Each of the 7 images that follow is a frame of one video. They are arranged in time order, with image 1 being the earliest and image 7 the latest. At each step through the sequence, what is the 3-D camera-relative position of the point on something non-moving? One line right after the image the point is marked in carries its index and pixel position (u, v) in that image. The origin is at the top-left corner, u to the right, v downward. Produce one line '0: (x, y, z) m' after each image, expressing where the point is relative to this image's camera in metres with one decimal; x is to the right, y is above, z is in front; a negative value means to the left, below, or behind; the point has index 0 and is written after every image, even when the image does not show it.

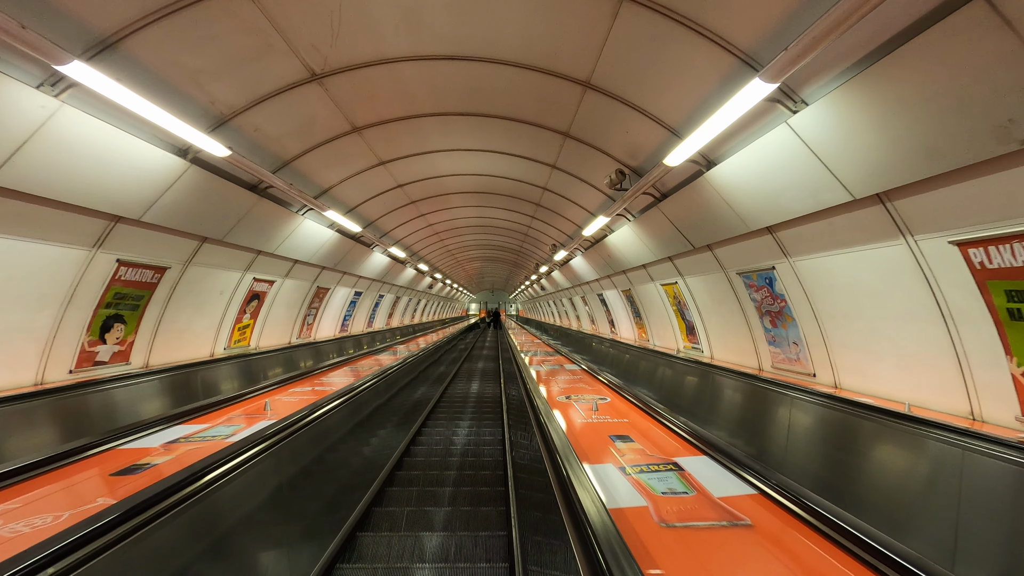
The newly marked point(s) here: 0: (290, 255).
0: (-3.3, +0.5, +7.2) m
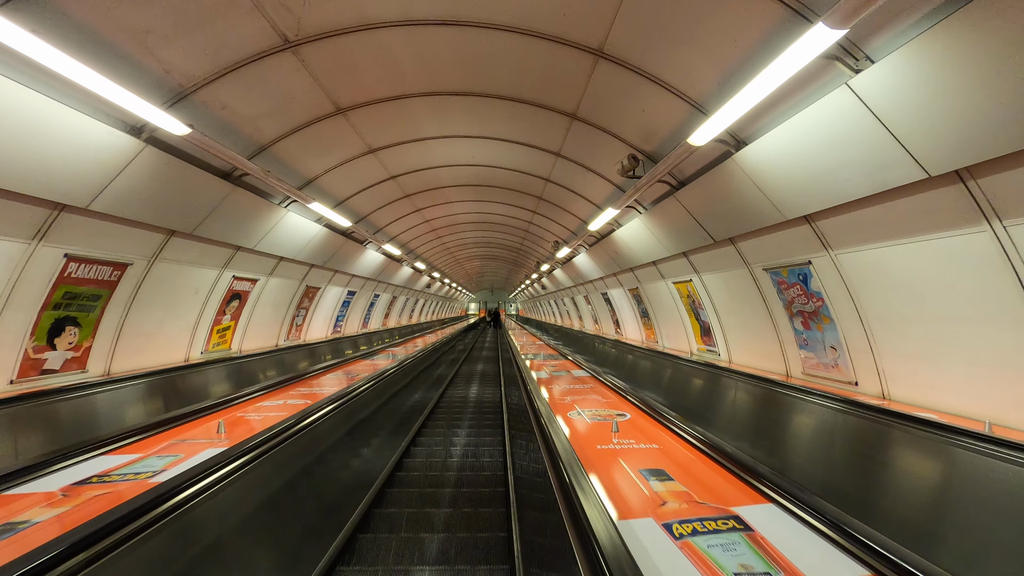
0: (-3.2, +0.5, +6.7) m
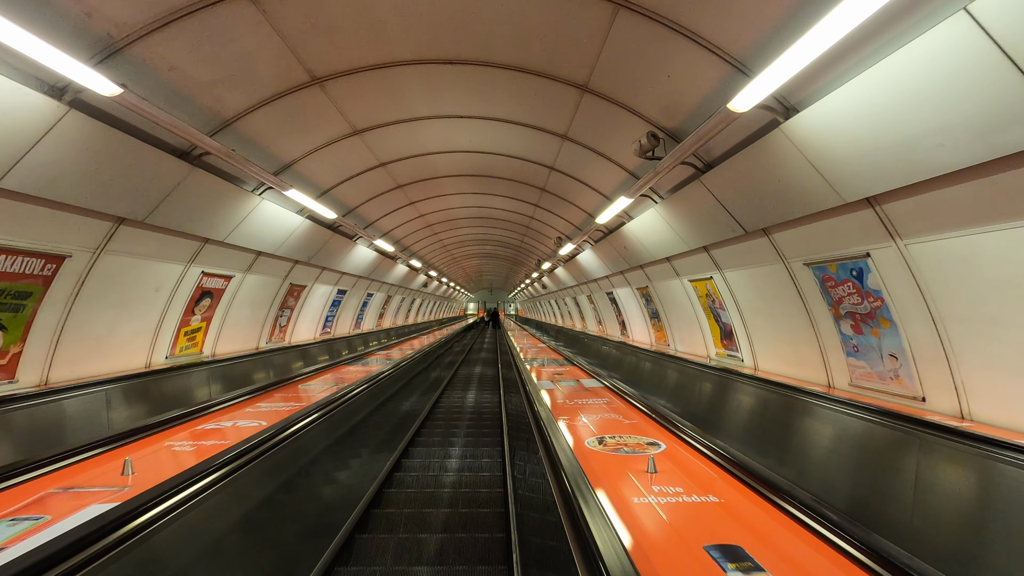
0: (-3.2, +0.5, +6.0) m
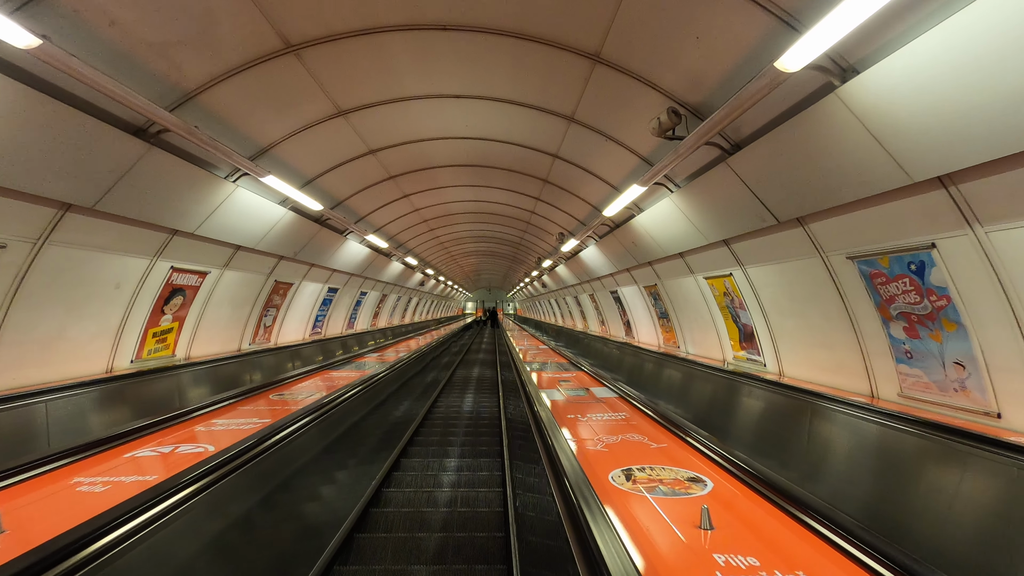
0: (-3.2, +0.6, +5.5) m
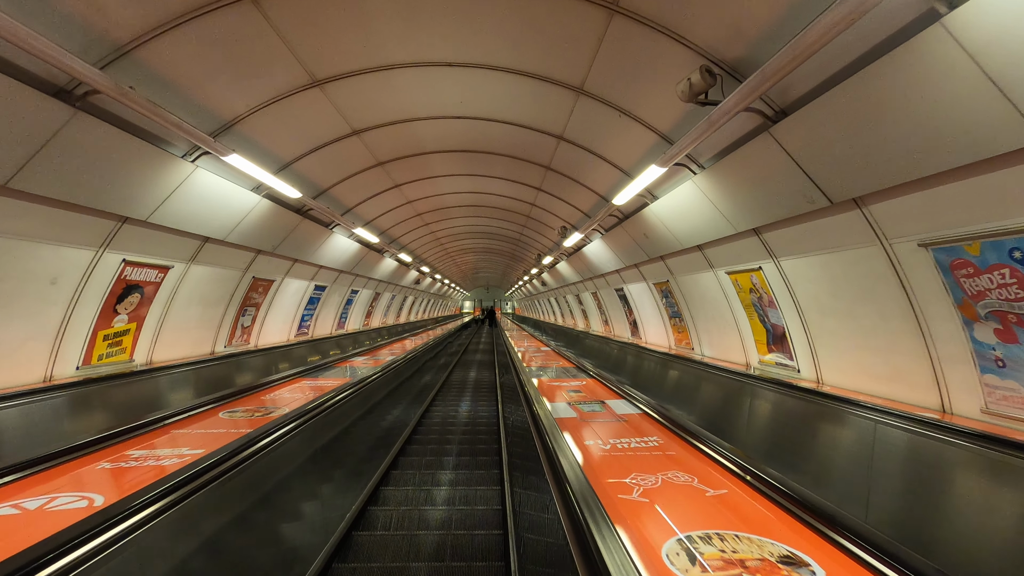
0: (-3.2, +0.6, +4.9) m
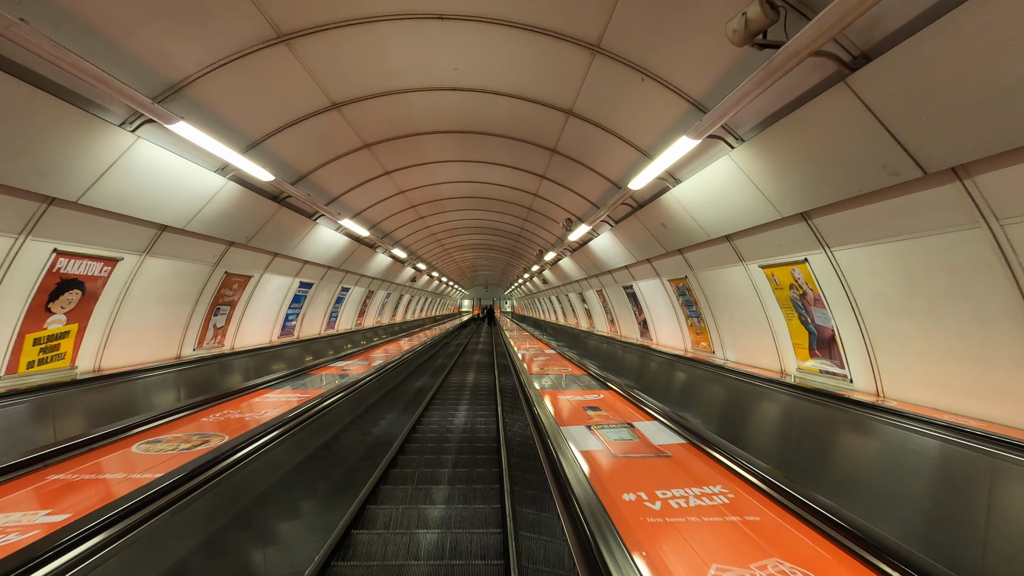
0: (-3.2, +0.6, +4.2) m
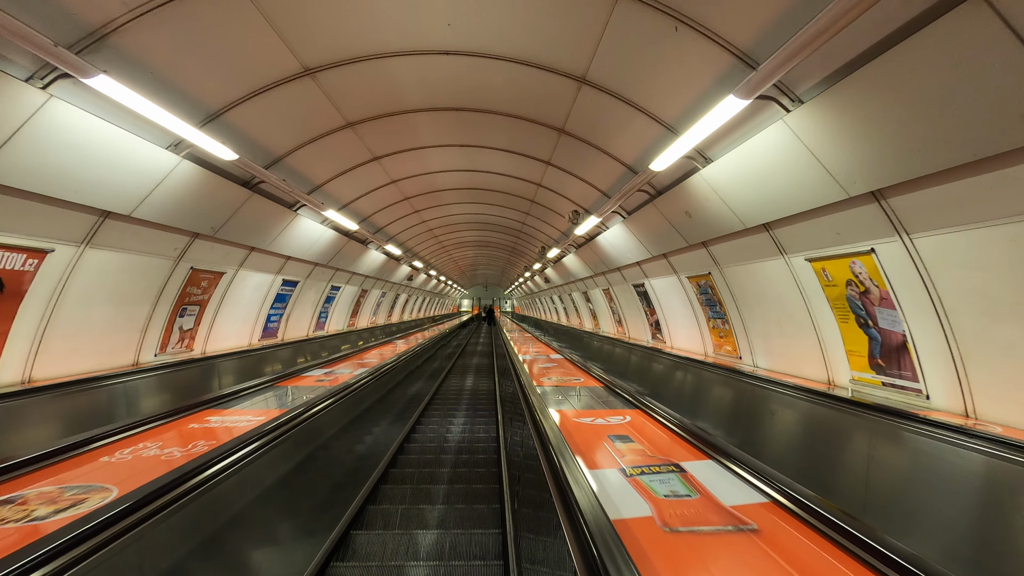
0: (-3.2, +0.7, +3.5) m
